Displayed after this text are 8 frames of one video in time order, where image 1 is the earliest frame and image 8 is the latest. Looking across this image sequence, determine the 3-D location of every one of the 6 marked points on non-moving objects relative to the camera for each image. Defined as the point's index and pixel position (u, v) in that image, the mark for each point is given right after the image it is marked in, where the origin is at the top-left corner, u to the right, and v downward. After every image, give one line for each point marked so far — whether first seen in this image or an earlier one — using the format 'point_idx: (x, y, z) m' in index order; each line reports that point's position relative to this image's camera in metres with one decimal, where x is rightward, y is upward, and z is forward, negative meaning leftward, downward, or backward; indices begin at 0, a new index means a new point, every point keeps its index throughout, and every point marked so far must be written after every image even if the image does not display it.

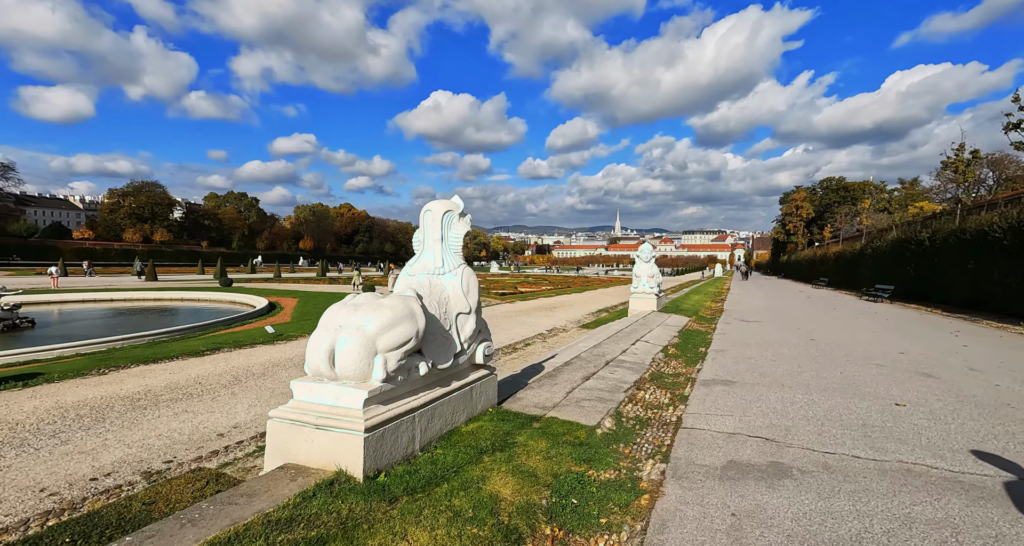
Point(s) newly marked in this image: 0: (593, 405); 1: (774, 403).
0: (+0.8, -1.4, +4.6) m
1: (+2.8, -1.4, +4.8) m
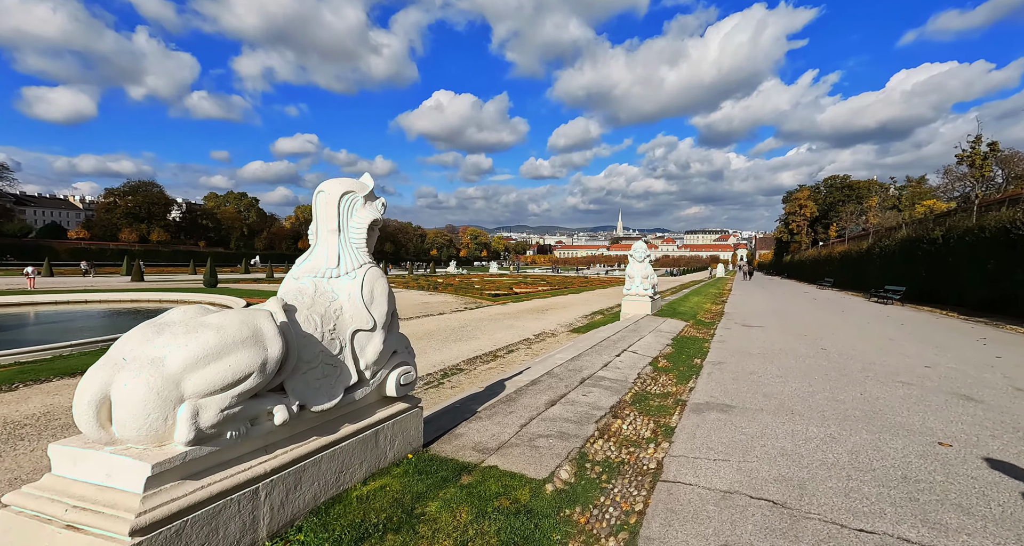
0: (+0.3, -1.4, +3.6) m
1: (+2.3, -1.4, +3.8) m
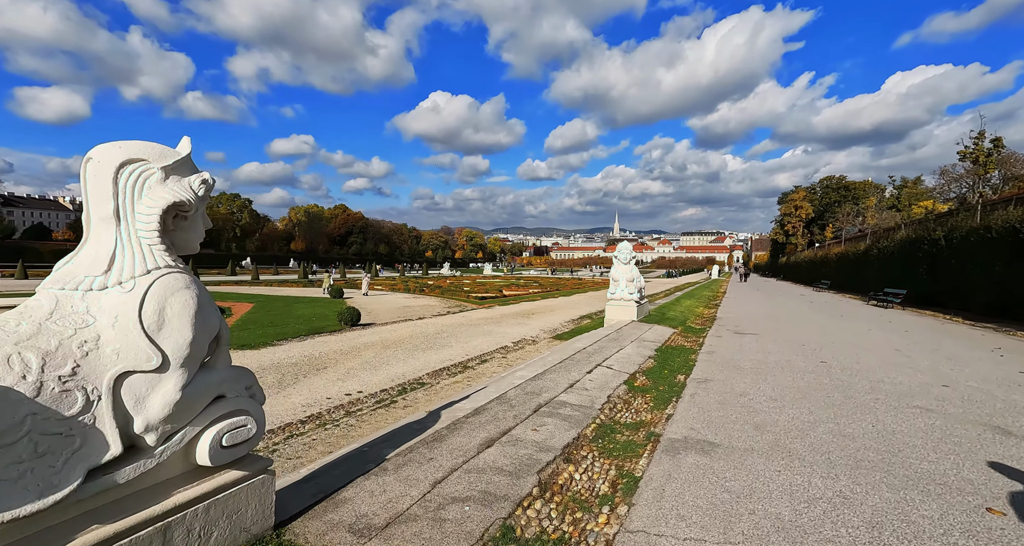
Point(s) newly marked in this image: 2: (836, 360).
0: (-0.3, -1.4, +2.6) m
1: (+1.7, -1.5, +2.9) m
2: (+5.4, -1.5, +7.5) m
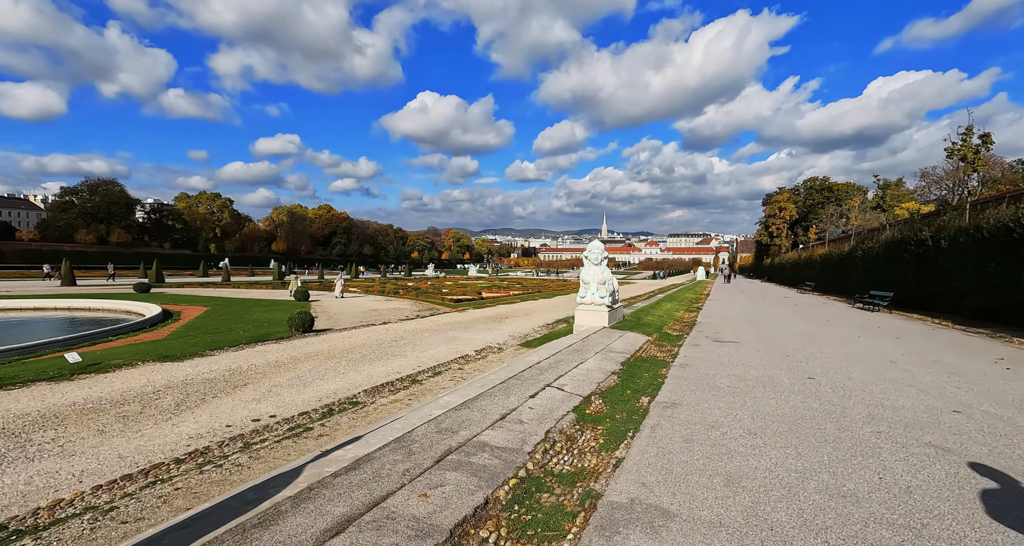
0: (-1.0, -1.4, +1.5) m
1: (+1.0, -1.5, +1.8) m
2: (+4.6, -1.5, +6.5) m
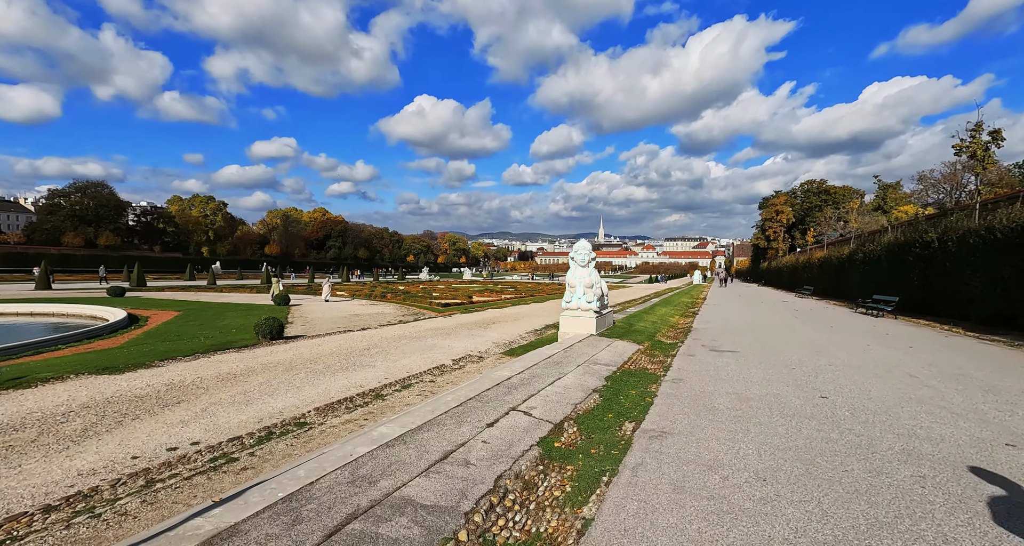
0: (-1.4, -1.4, +0.6) m
1: (+0.6, -1.5, +0.9) m
2: (+4.1, -1.5, +5.6) m
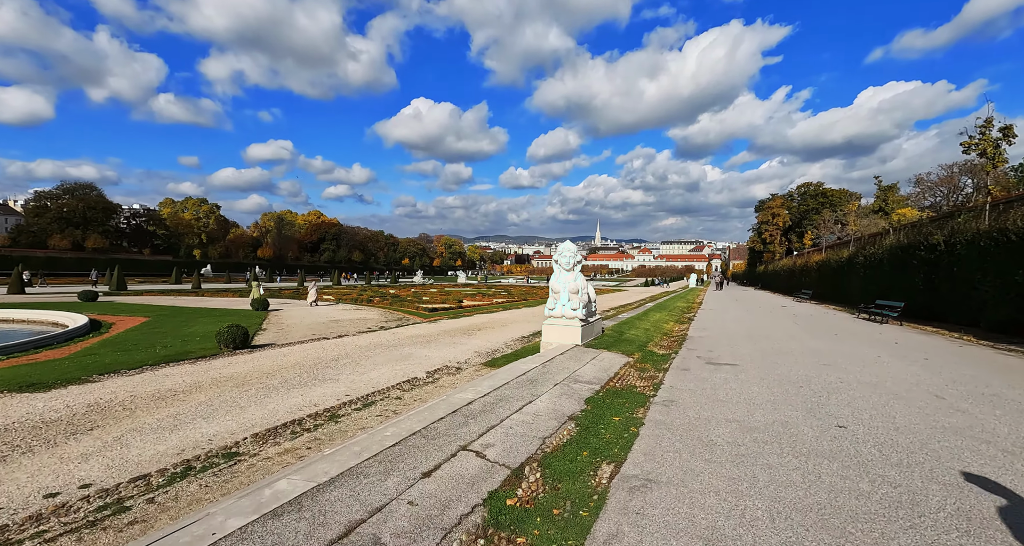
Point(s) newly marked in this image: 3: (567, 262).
0: (-1.8, -1.5, -0.4) m
1: (+0.2, -1.5, 0.0) m
2: (+3.7, -1.6, +4.7) m
3: (+1.2, +0.2, +9.8) m
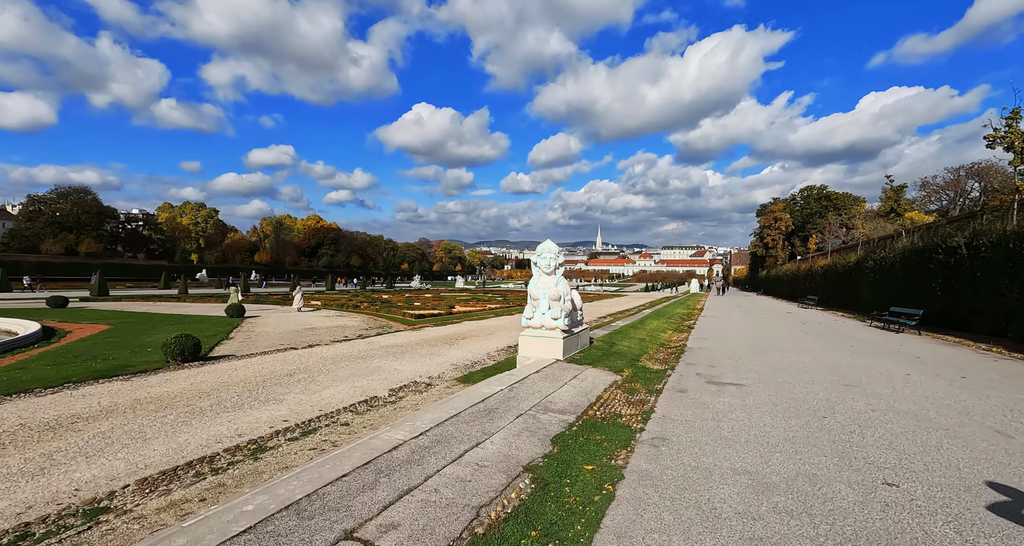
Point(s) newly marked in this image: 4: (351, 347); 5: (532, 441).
0: (-2.4, -1.4, -1.6) m
1: (-0.4, -1.5, -1.3) m
2: (+3.2, -1.6, +3.5) m
3: (+0.7, +0.2, +8.6) m
4: (-5.1, -2.3, +14.1) m
5: (+0.2, -1.6, +4.4) m
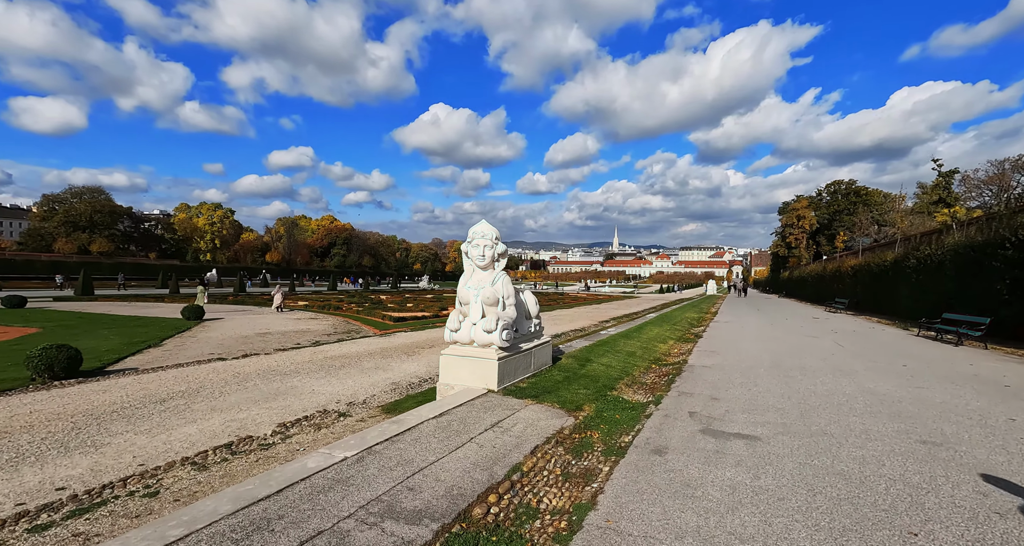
0: (-3.9, -1.3, -3.9) m
1: (-1.9, -1.4, -3.6) m
2: (+1.9, -1.6, +0.9) m
3: (-0.4, +0.2, +6.1) m
4: (-5.9, -2.2, +11.9) m
5: (-1.1, -1.5, +1.9) m
